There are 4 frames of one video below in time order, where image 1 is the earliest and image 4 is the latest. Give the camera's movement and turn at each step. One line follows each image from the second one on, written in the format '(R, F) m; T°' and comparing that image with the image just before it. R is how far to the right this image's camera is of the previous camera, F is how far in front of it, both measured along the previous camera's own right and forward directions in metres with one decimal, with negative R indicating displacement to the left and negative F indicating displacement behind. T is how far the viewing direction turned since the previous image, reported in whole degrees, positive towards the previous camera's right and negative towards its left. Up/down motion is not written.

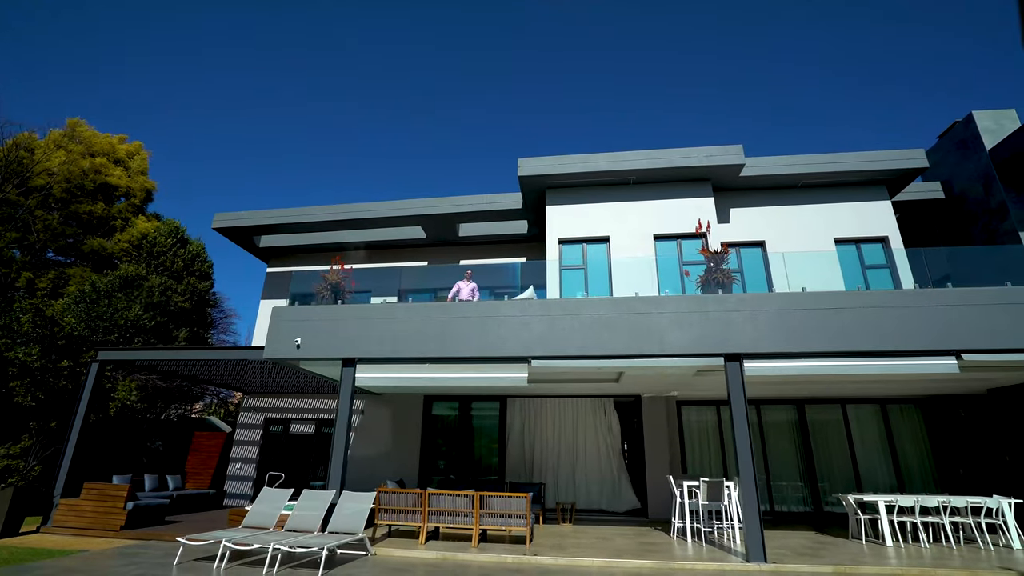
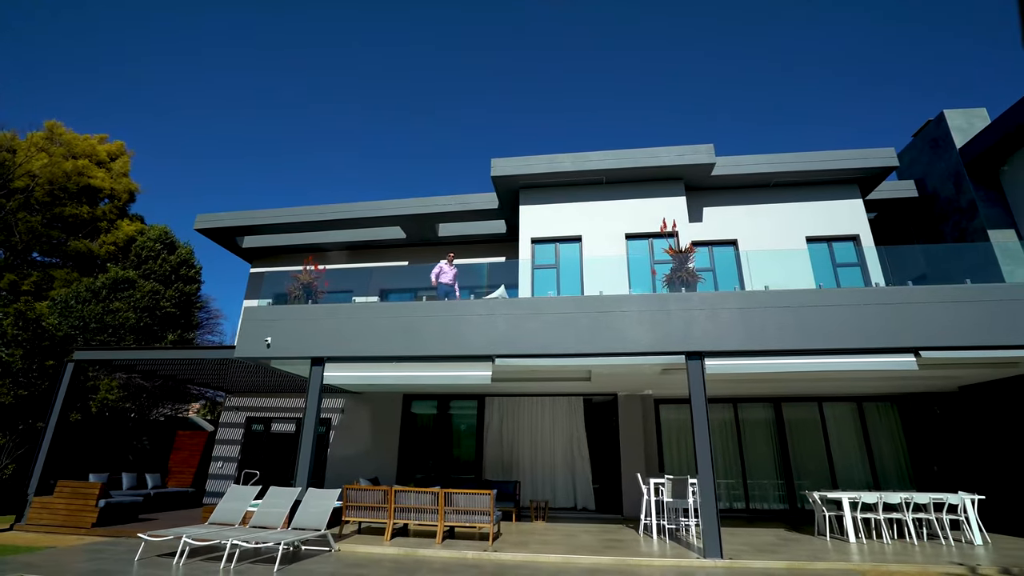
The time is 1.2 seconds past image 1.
(+0.7, -0.1) m; 0°
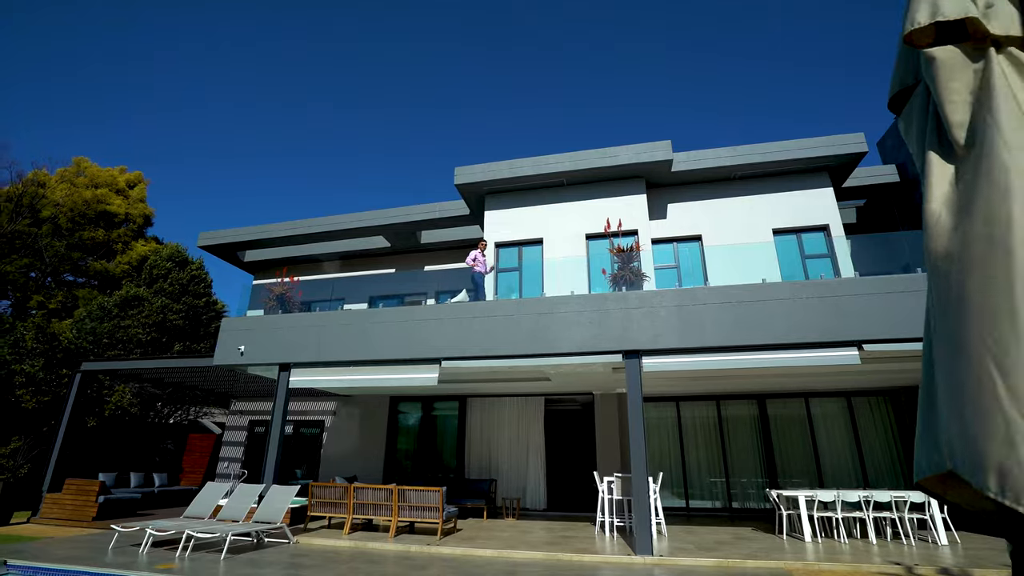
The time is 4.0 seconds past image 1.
(+1.8, -0.2) m; -5°
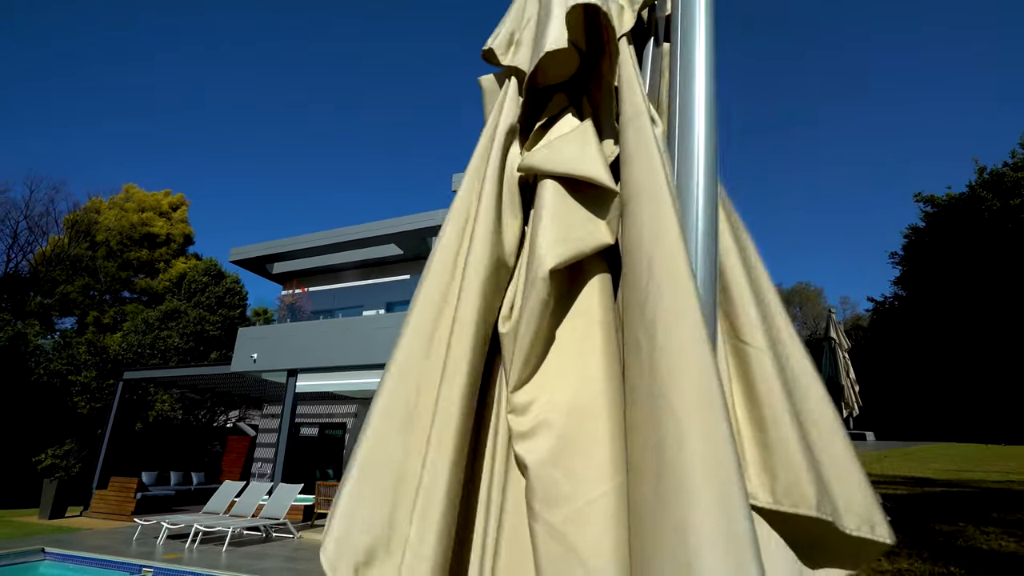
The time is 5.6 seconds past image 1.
(+1.2, -0.1) m; -6°
